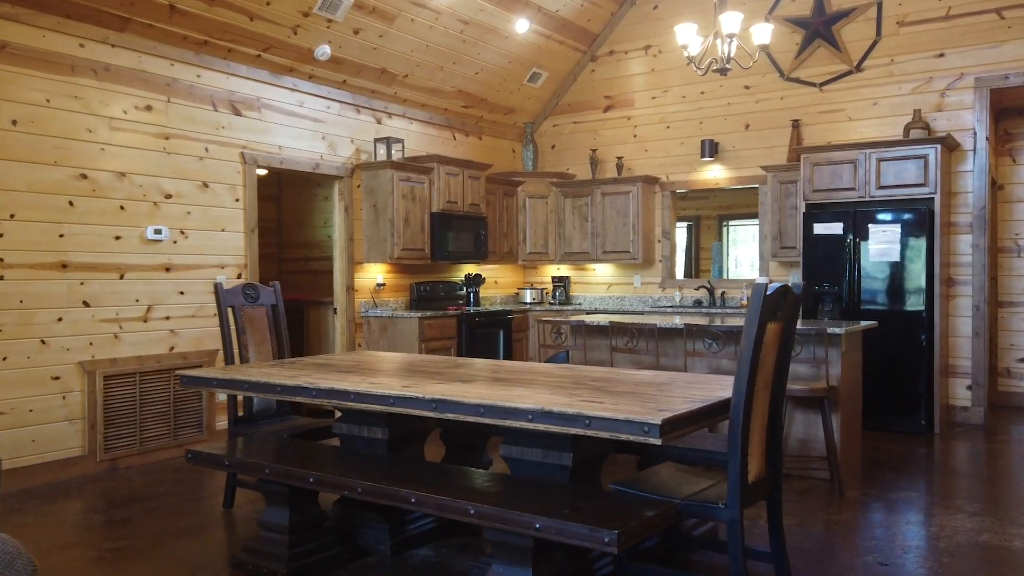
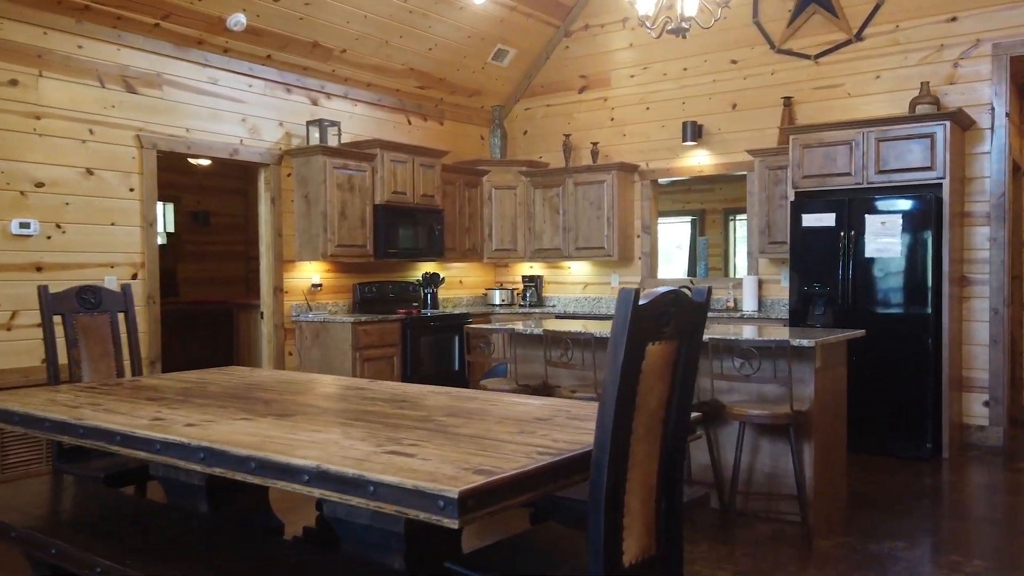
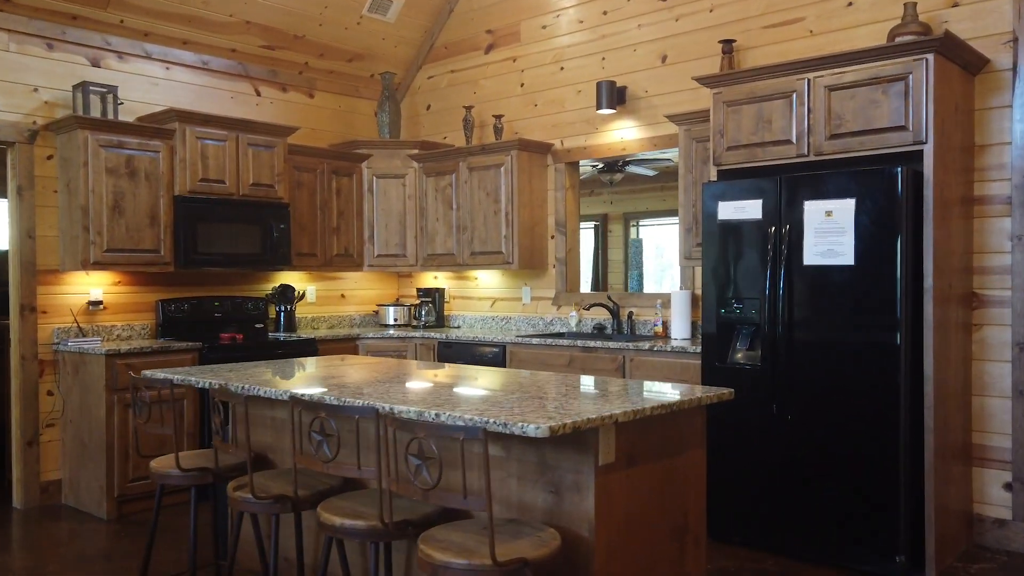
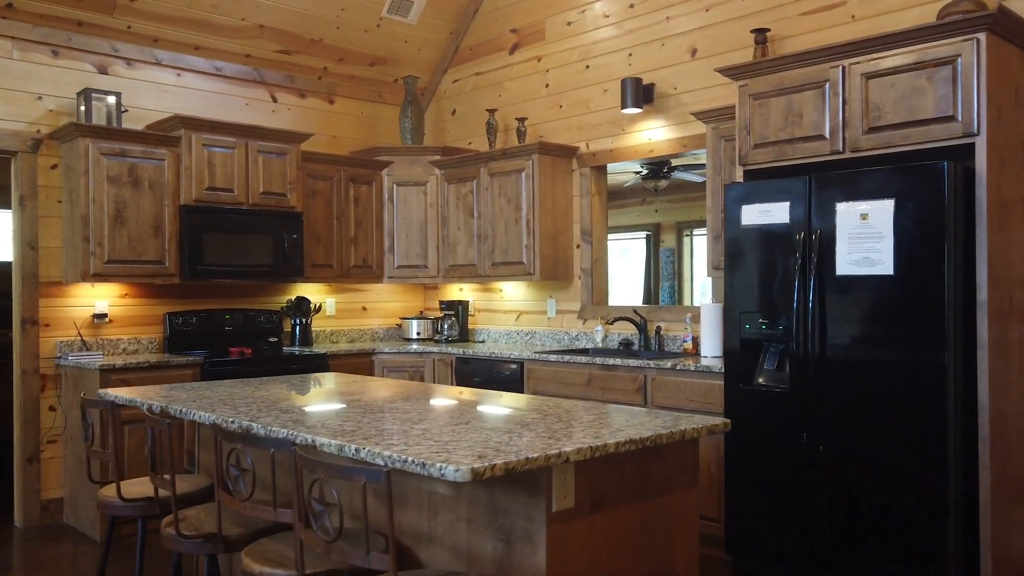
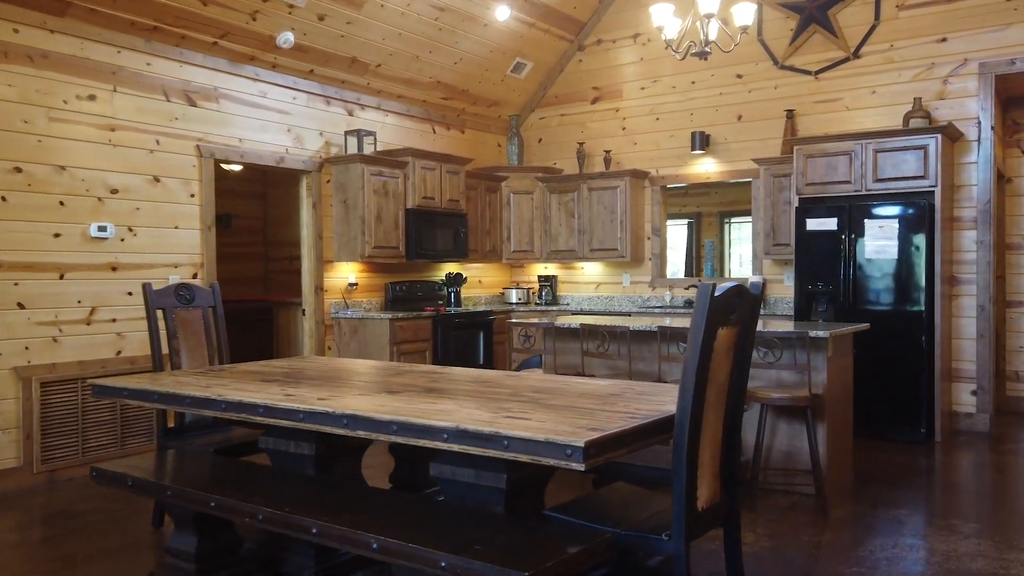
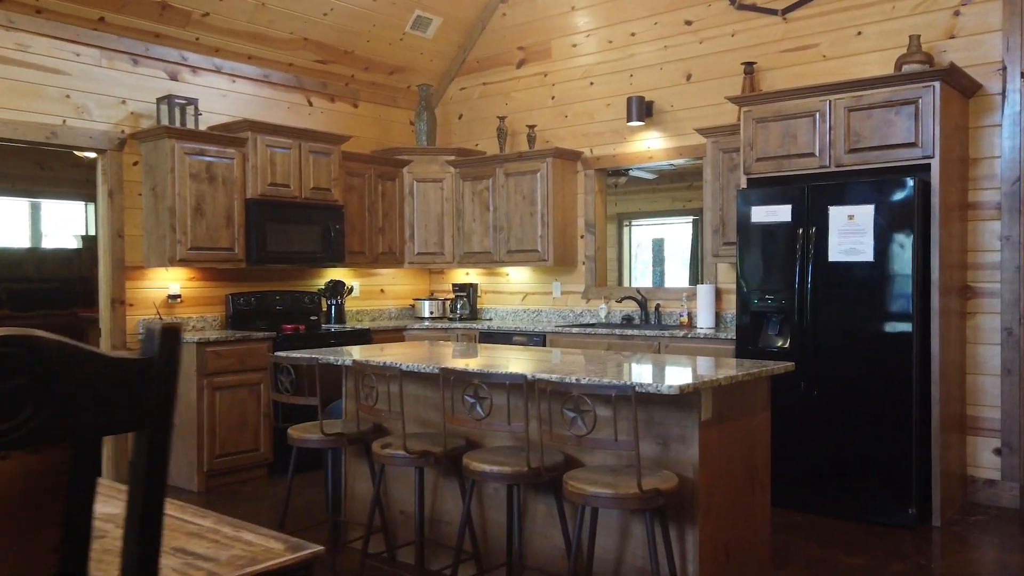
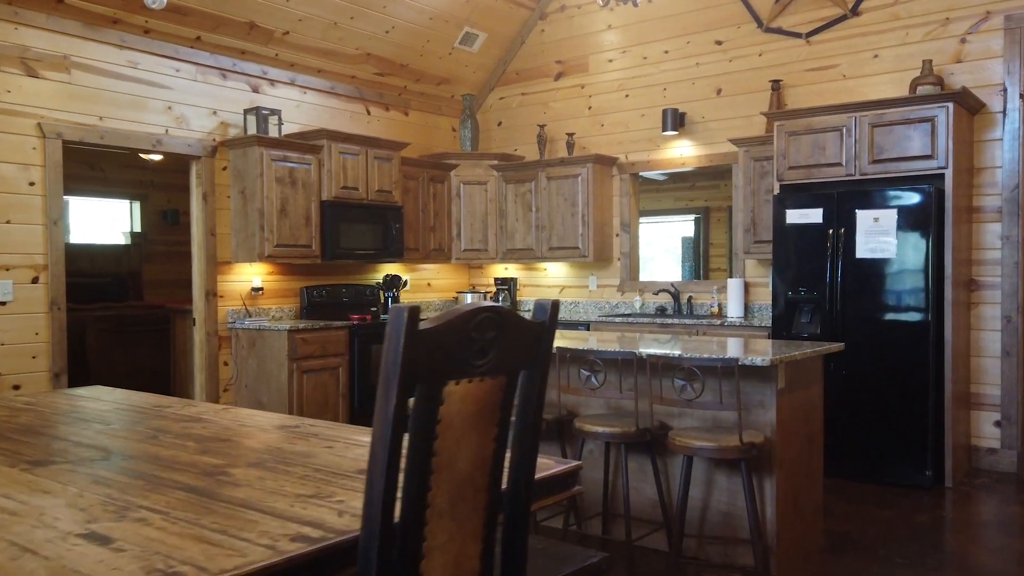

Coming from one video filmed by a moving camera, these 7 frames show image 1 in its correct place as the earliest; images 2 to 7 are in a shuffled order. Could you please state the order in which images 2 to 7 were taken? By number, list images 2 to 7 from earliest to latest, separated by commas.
5, 2, 7, 6, 3, 4
